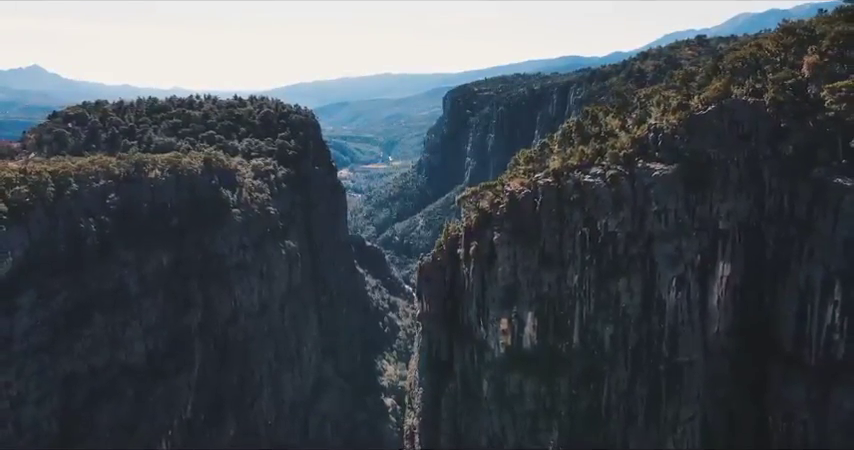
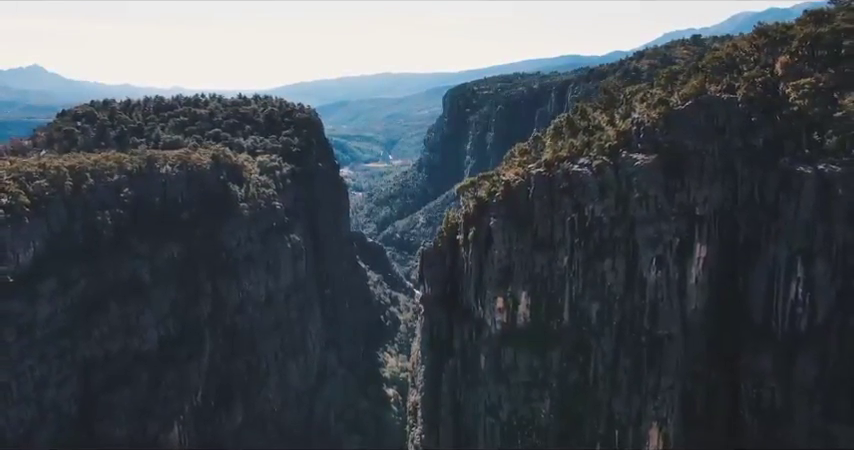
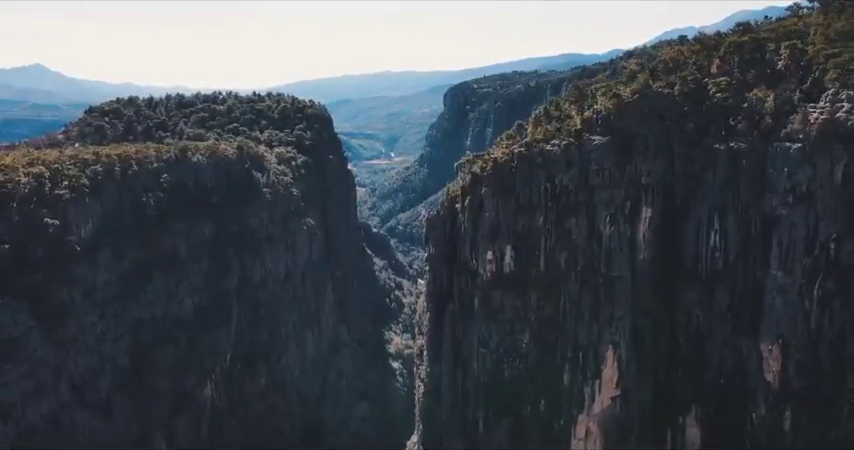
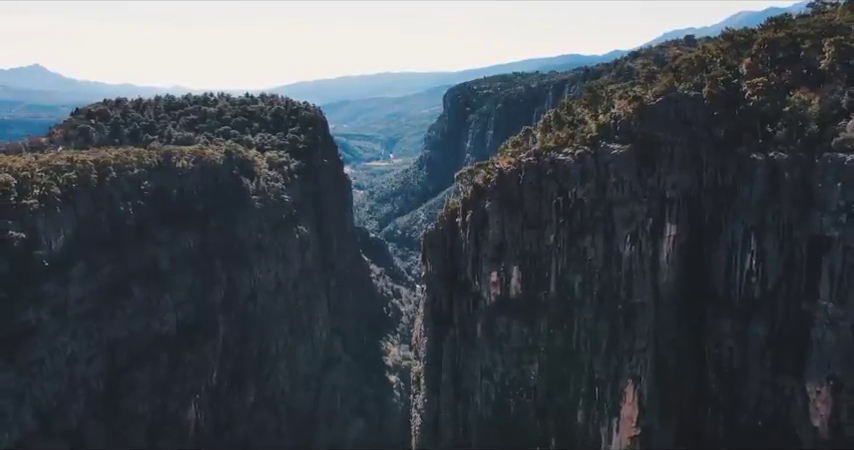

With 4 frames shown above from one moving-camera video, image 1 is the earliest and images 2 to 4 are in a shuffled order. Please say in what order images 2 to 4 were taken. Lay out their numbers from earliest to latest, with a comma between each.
2, 4, 3
